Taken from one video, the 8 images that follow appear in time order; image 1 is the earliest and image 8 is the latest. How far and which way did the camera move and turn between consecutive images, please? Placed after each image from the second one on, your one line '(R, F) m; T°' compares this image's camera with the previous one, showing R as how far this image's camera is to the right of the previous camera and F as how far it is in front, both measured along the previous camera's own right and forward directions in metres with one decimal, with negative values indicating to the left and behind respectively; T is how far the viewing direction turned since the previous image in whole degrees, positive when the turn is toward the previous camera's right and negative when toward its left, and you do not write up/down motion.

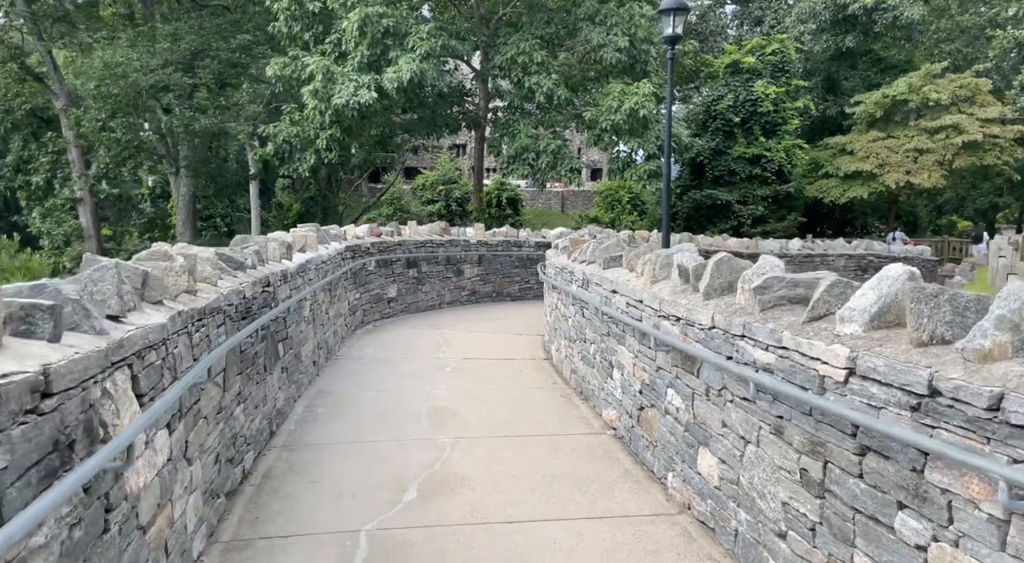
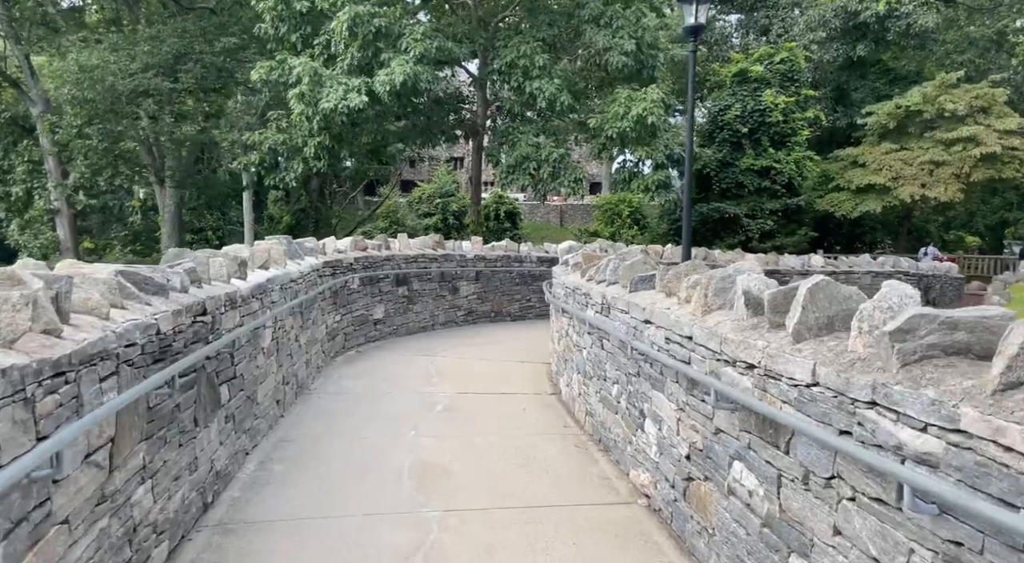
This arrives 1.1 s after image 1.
(0.0, +1.0) m; 0°
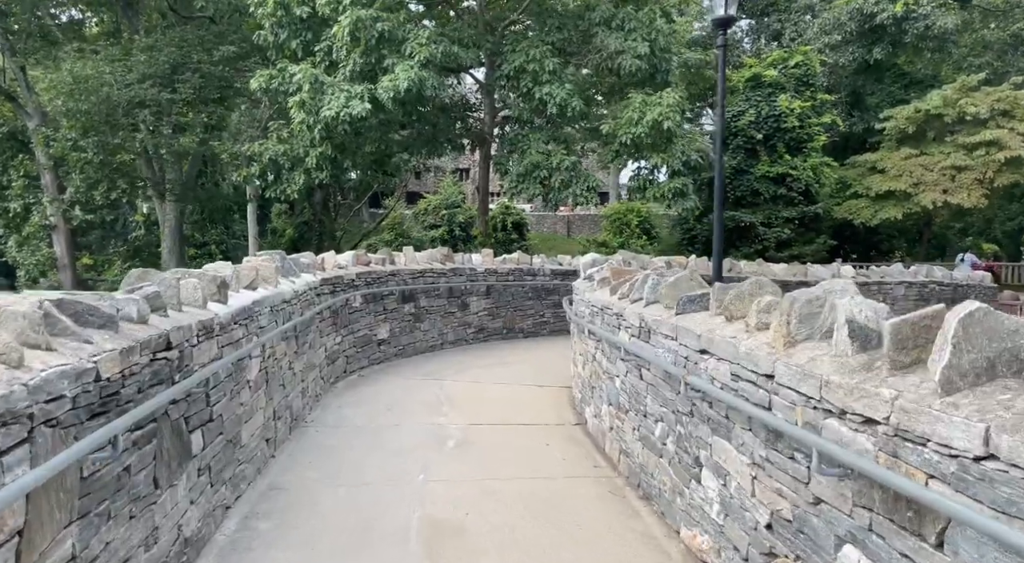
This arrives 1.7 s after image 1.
(-0.1, +0.6) m; 0°
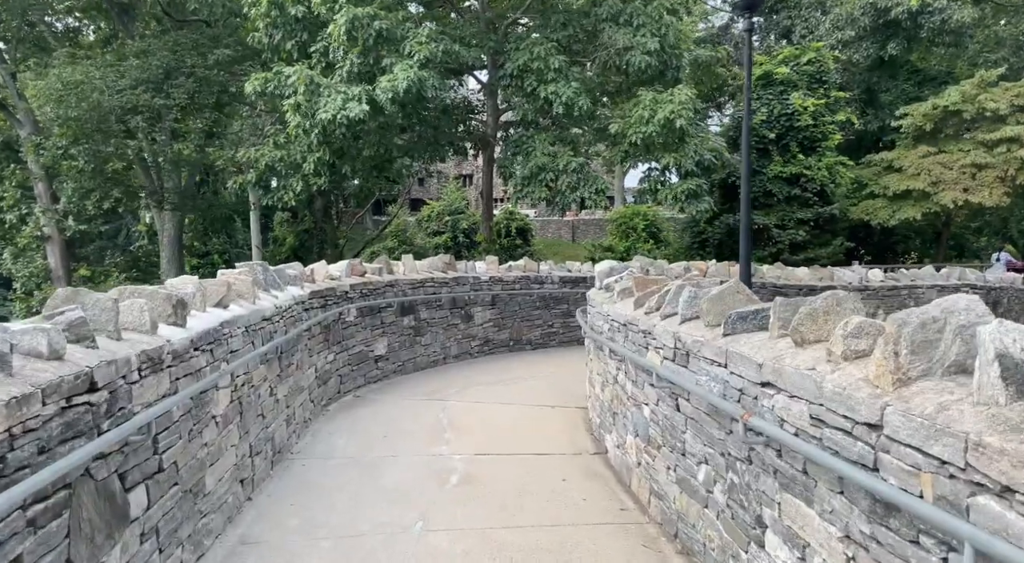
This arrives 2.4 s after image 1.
(0.0, +0.6) m; 0°
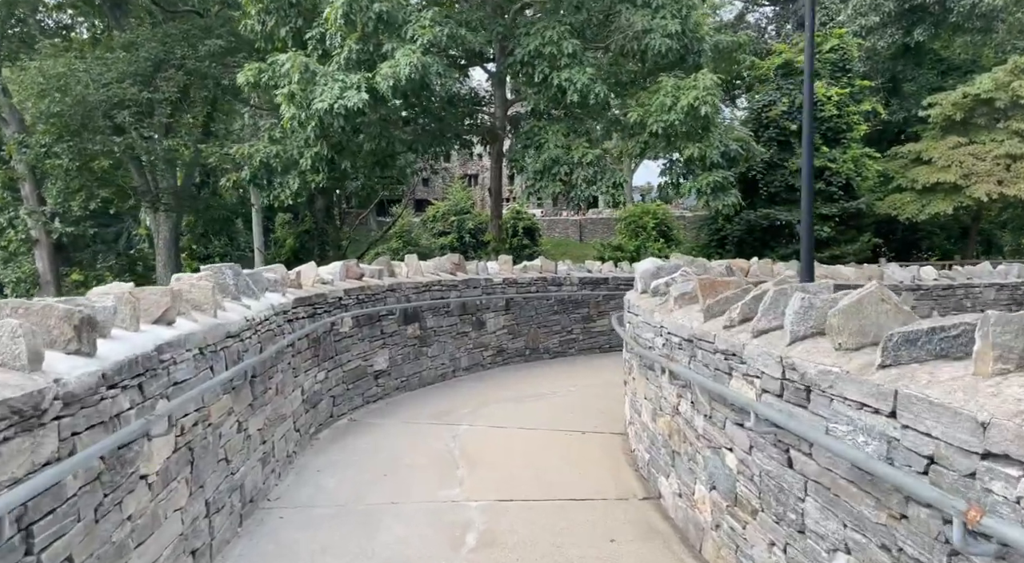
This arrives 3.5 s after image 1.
(-0.1, +1.0) m; 0°
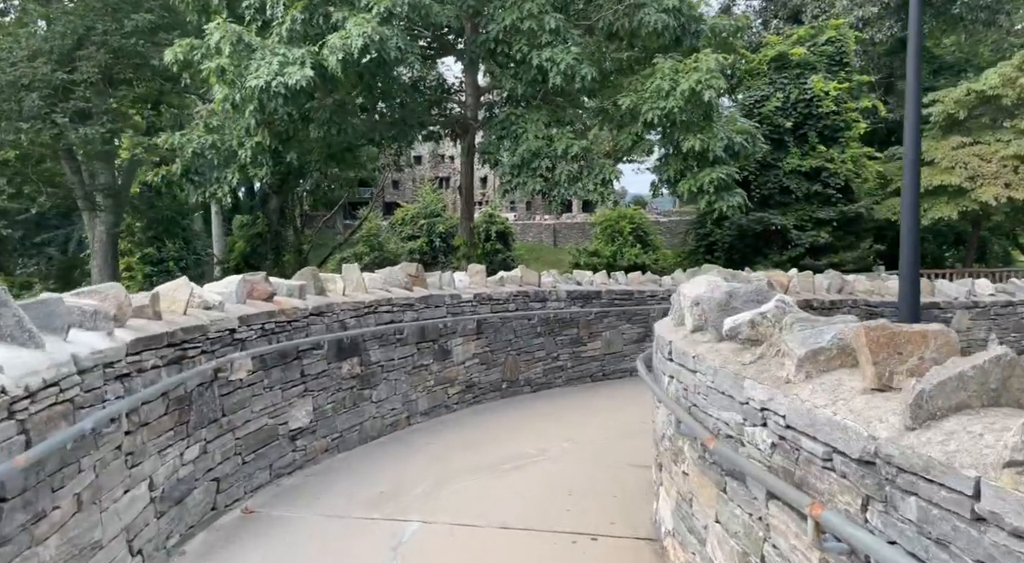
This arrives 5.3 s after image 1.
(0.0, +1.8) m; +2°
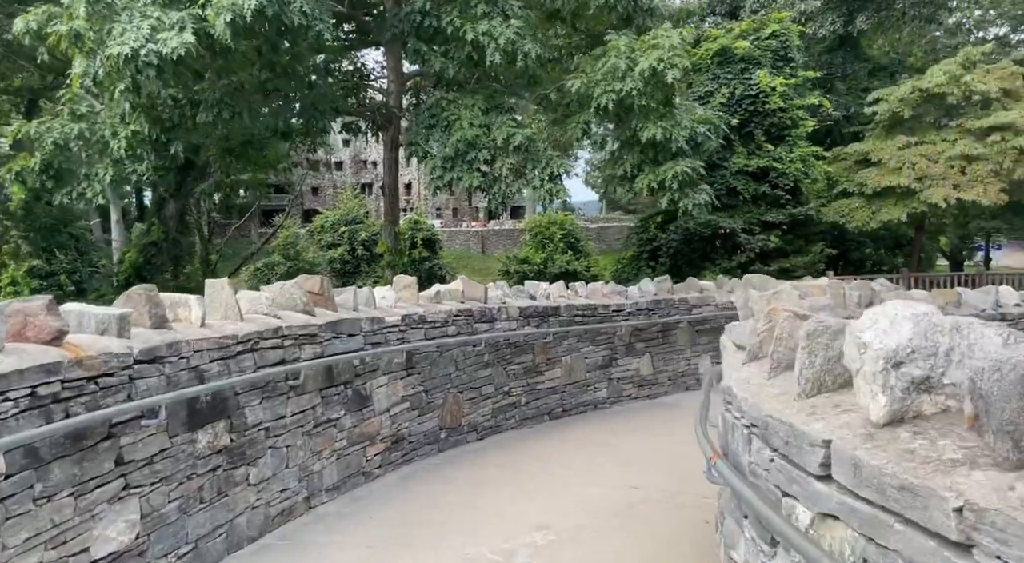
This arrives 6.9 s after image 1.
(-0.1, +1.7) m; +5°
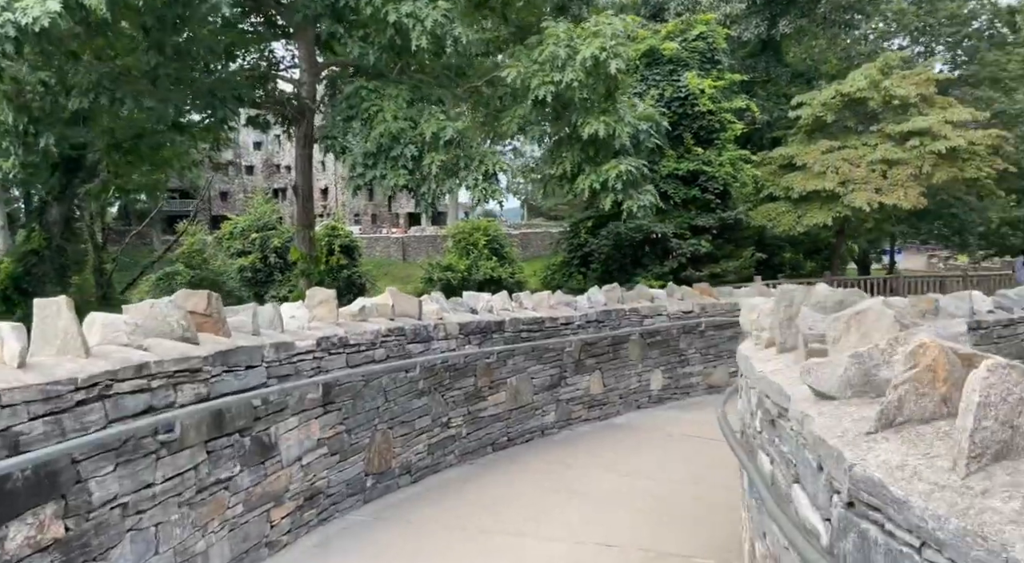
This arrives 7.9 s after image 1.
(-0.1, +0.9) m; +6°
